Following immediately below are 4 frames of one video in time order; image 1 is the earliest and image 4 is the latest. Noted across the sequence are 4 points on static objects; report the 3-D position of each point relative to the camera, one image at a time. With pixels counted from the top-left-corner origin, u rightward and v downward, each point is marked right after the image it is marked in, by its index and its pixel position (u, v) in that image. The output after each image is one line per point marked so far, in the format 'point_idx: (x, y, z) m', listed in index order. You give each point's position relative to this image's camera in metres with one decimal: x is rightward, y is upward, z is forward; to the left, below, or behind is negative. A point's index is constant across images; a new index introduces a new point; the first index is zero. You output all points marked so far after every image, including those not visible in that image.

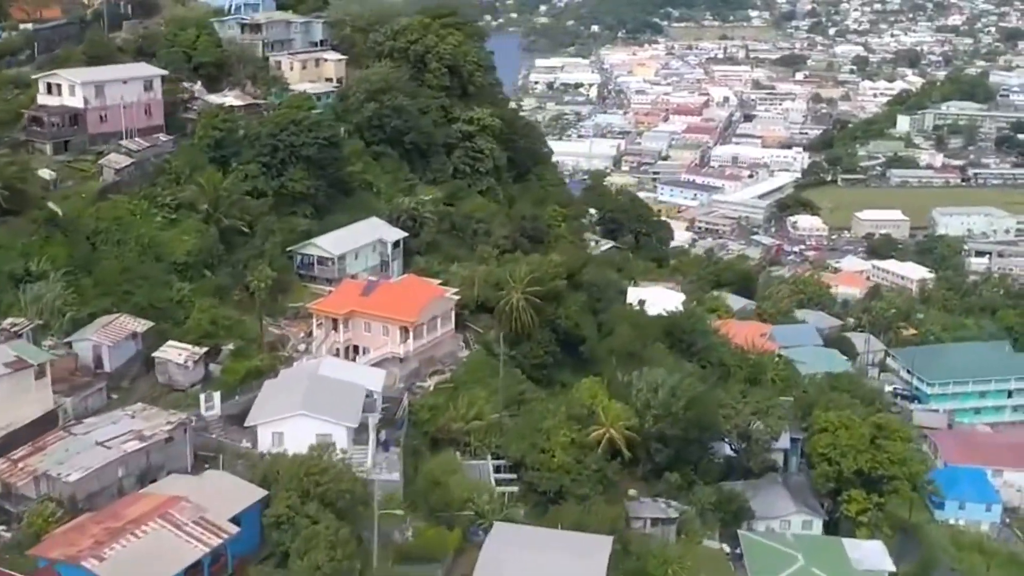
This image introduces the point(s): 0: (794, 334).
0: (+2.2, -0.4, +8.0) m
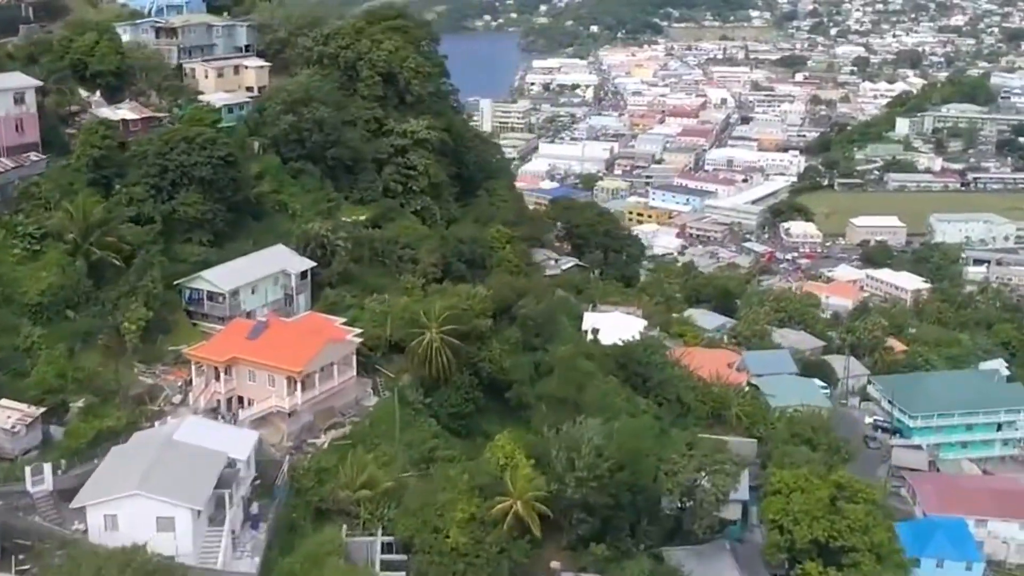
0: (+1.9, -0.5, +7.5) m
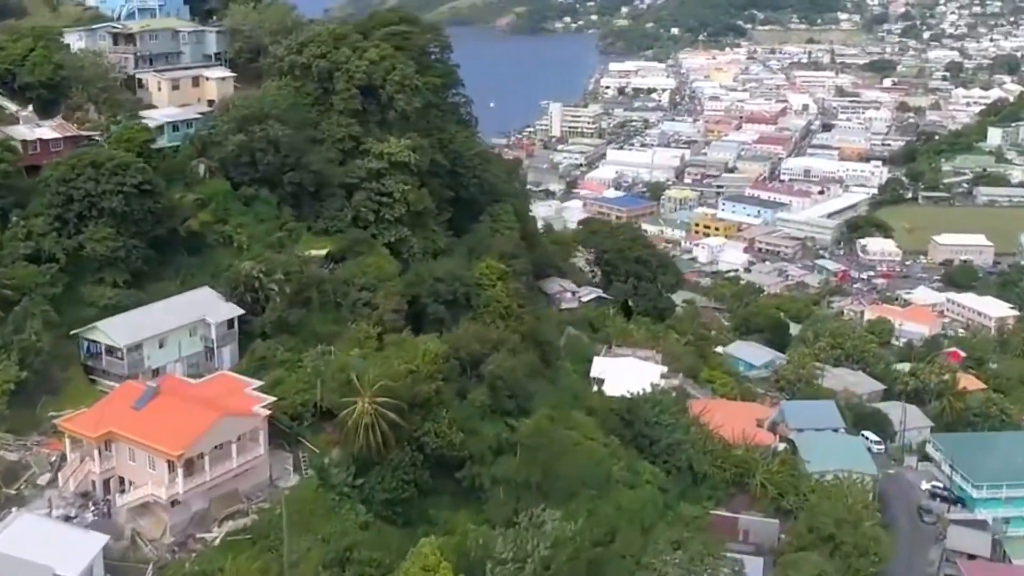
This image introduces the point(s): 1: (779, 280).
0: (+1.9, -0.8, +6.6) m
1: (+4.6, +0.2, +17.7) m
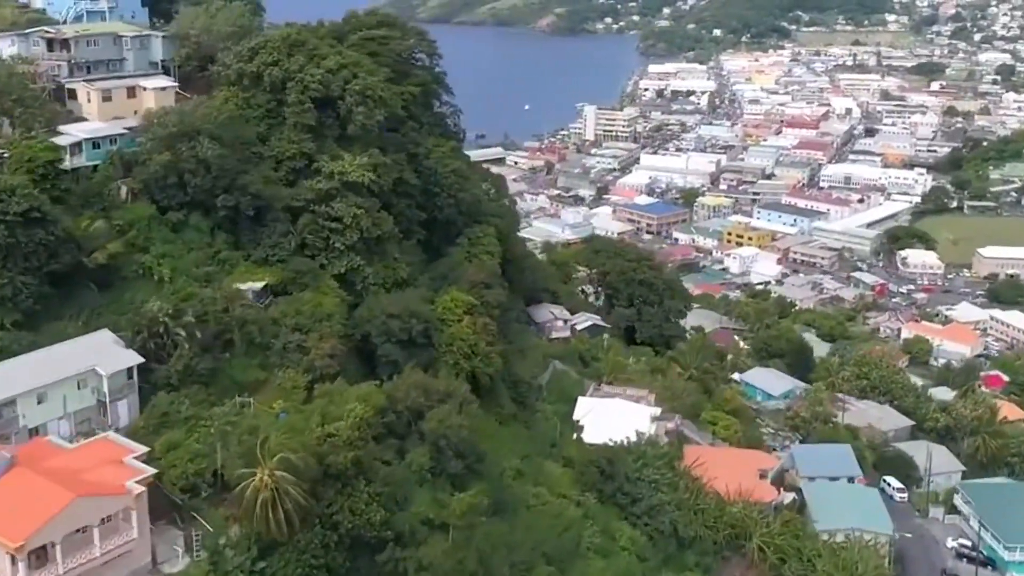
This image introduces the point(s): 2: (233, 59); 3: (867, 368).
0: (+1.8, -1.0, +5.9) m
1: (+5.0, -0.1, +17.0) m
2: (-1.3, +1.1, +4.9) m
3: (+2.9, -0.7, +8.4) m
